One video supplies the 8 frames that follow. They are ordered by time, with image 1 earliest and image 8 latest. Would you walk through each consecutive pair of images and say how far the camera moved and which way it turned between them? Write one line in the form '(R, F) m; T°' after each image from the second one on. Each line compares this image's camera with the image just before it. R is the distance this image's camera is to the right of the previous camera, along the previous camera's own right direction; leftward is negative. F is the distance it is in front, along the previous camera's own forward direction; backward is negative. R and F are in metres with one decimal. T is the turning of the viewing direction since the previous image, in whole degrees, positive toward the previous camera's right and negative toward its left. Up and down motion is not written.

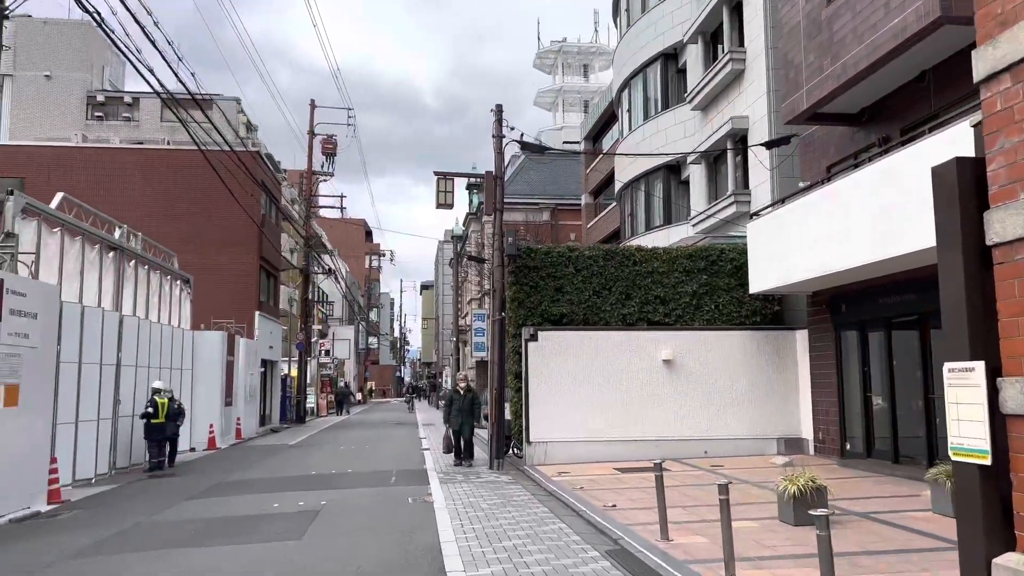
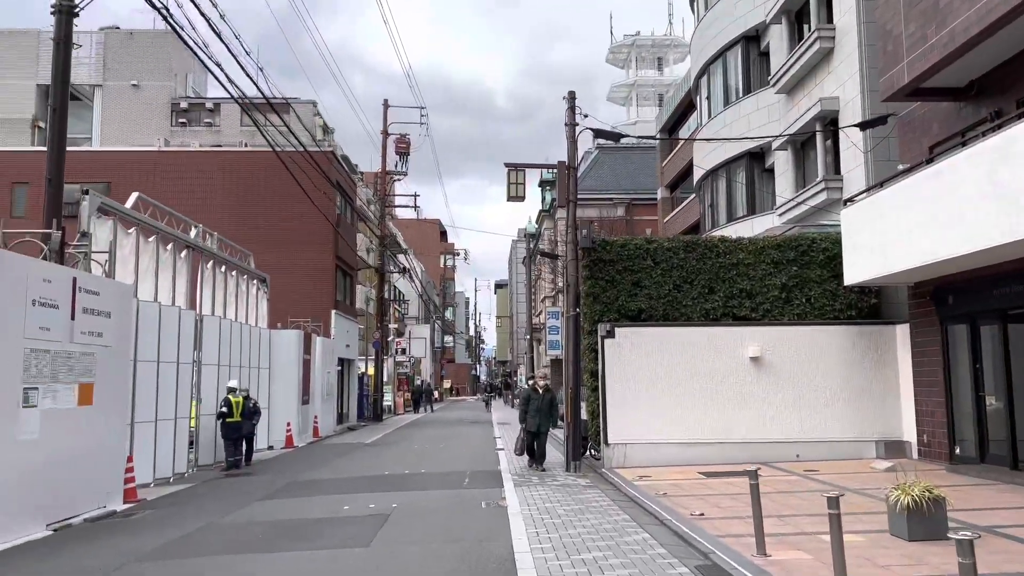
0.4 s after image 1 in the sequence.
(0.0, +0.6) m; -5°
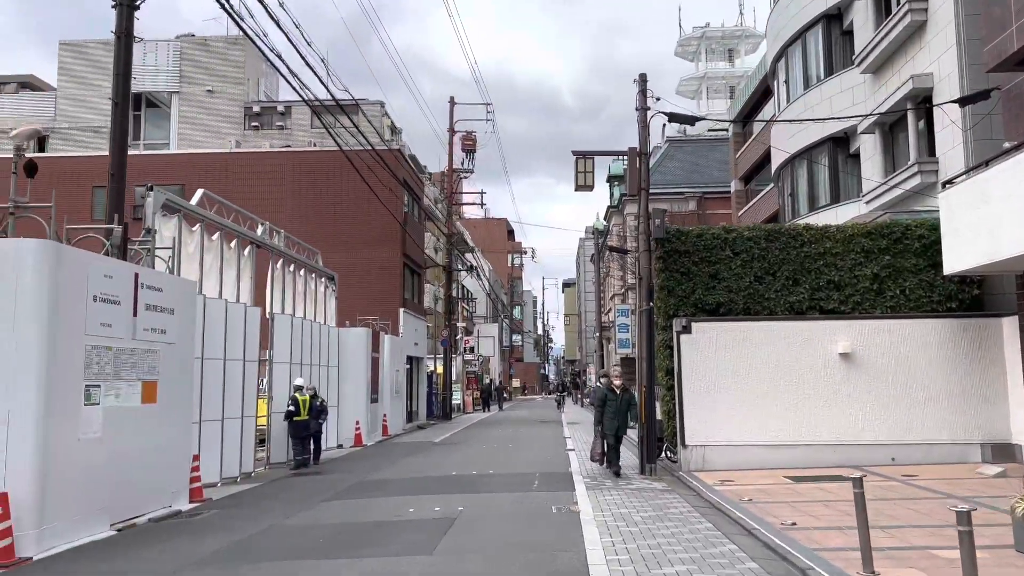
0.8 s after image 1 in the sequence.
(0.0, +0.6) m; -5°
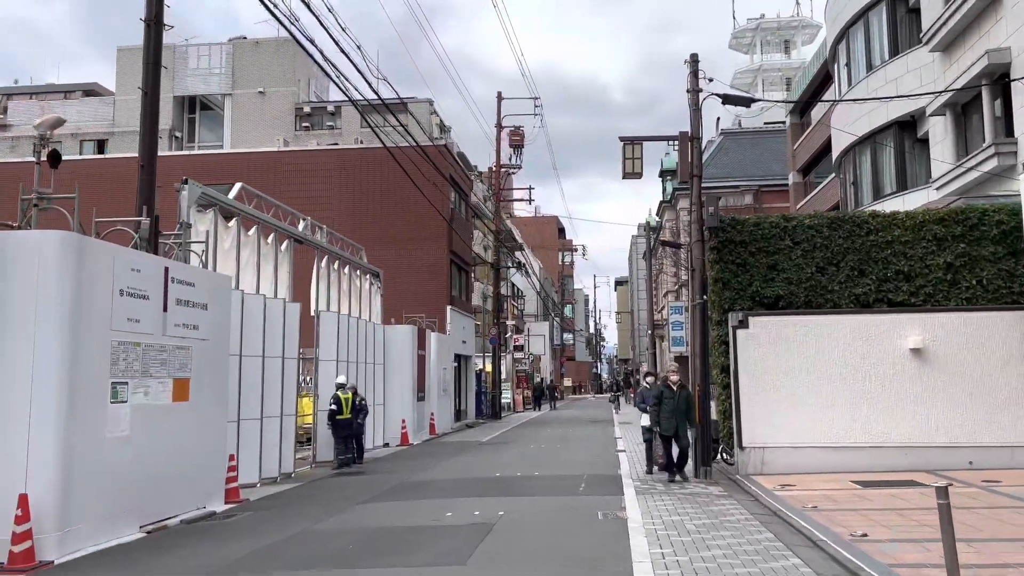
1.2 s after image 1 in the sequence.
(+0.1, +0.6) m; -4°
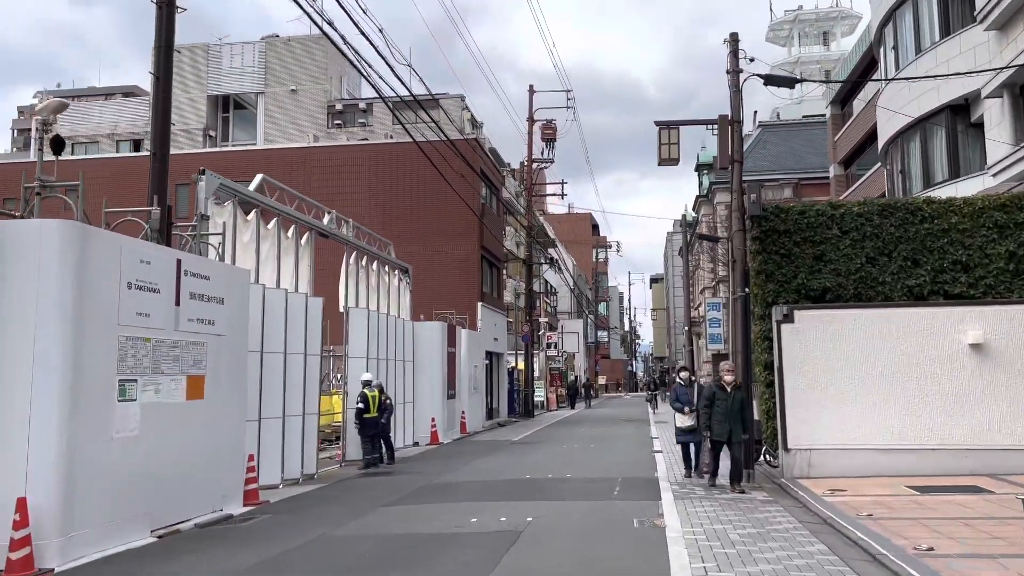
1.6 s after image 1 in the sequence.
(+0.1, +0.6) m; -2°
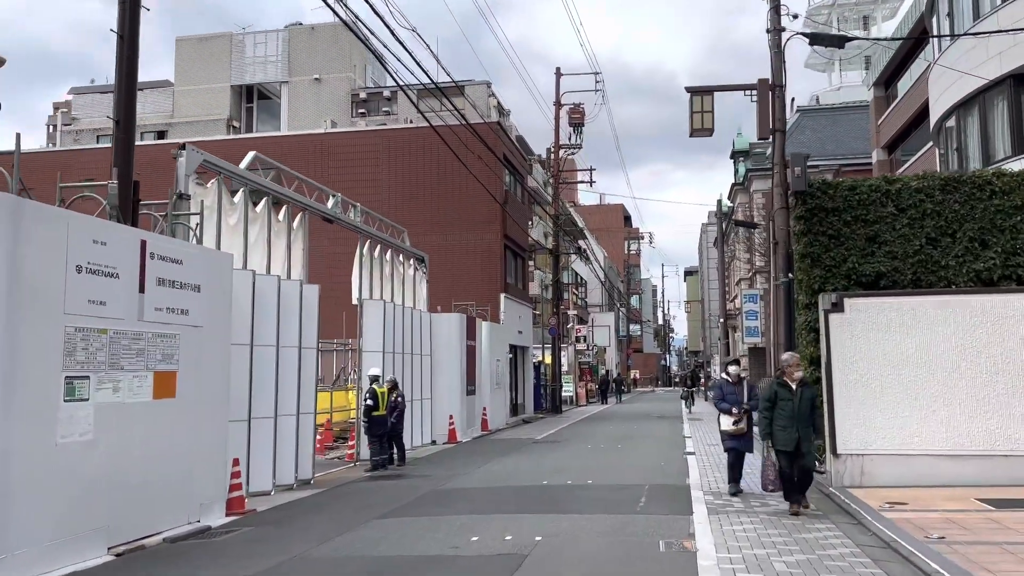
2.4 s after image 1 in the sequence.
(+0.3, +1.3) m; -2°
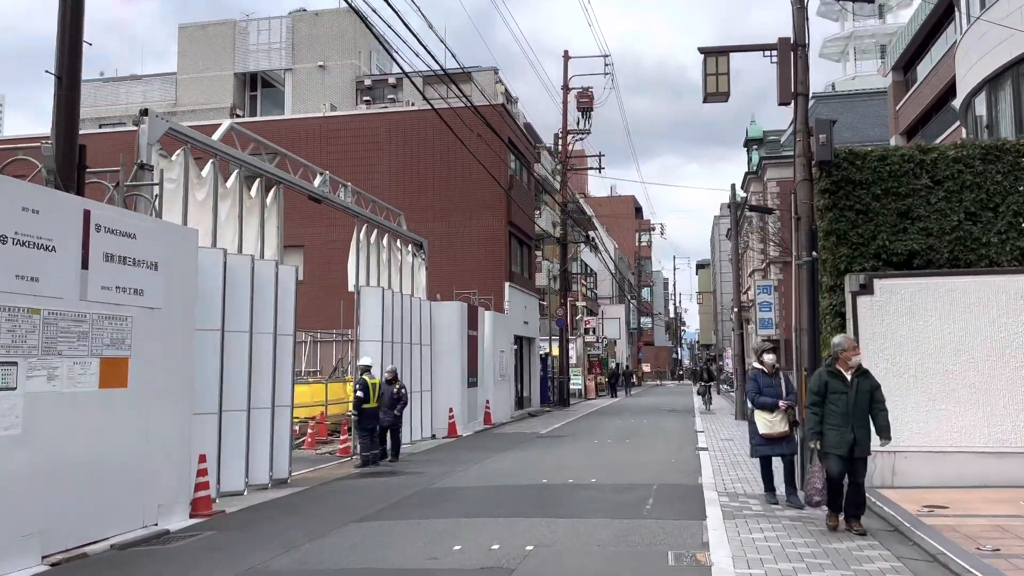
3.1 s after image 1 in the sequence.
(+0.2, +1.0) m; -1°
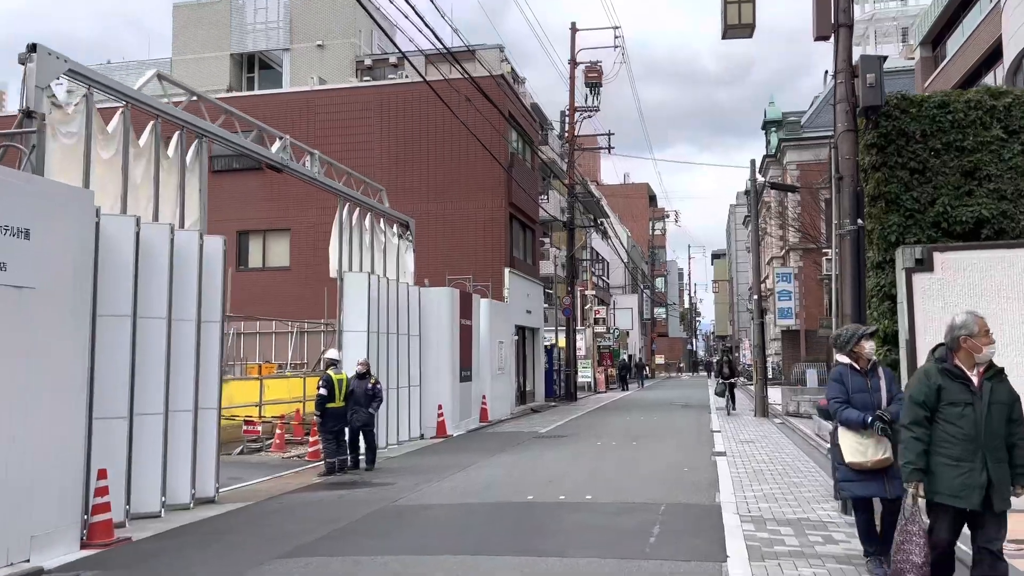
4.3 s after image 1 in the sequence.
(+0.4, +1.9) m; -1°
